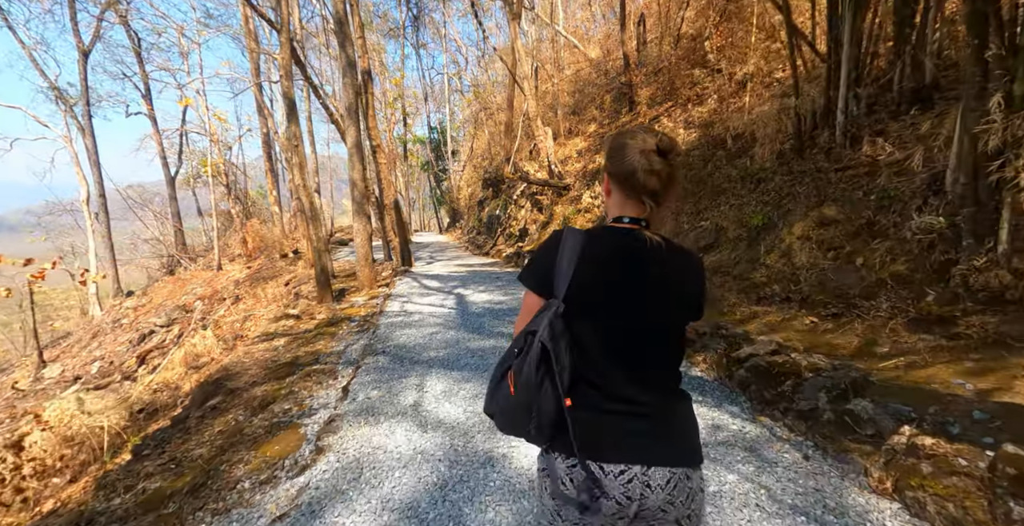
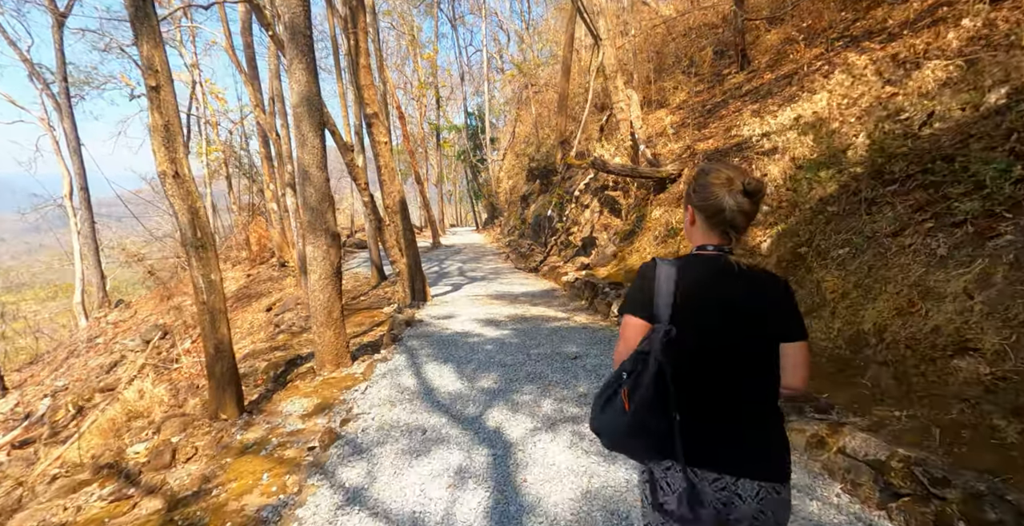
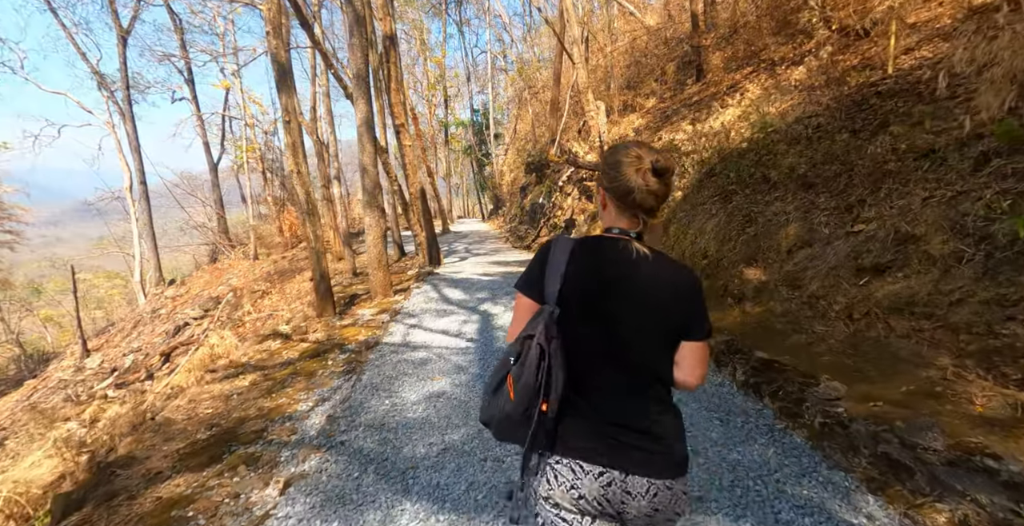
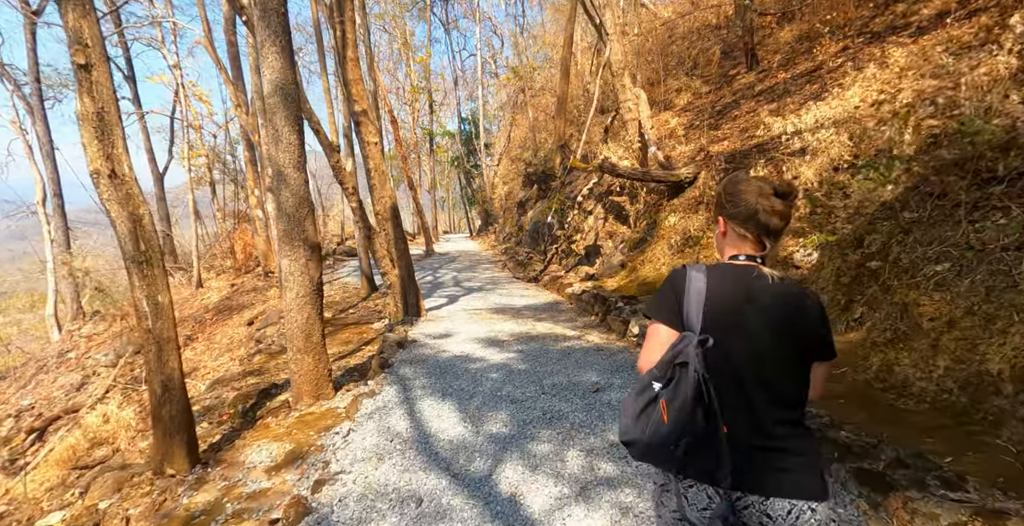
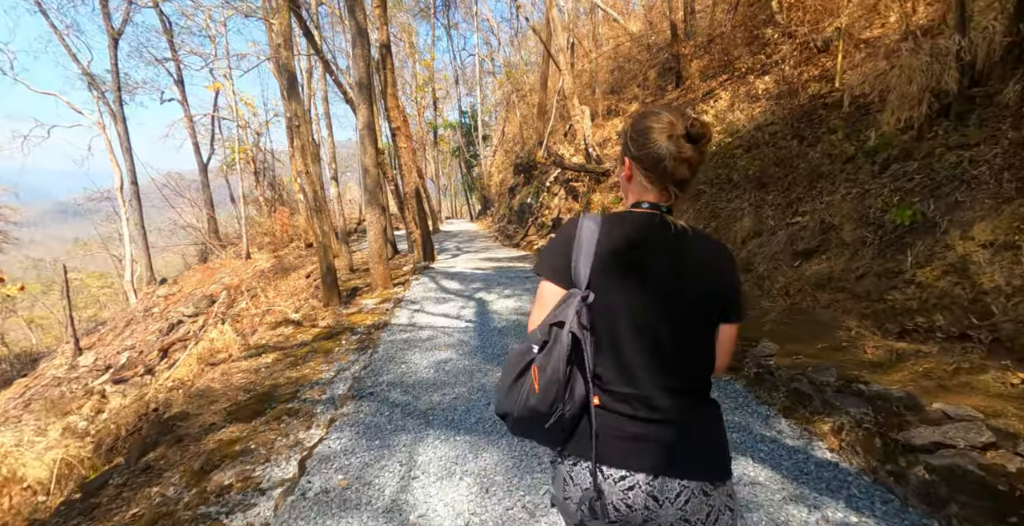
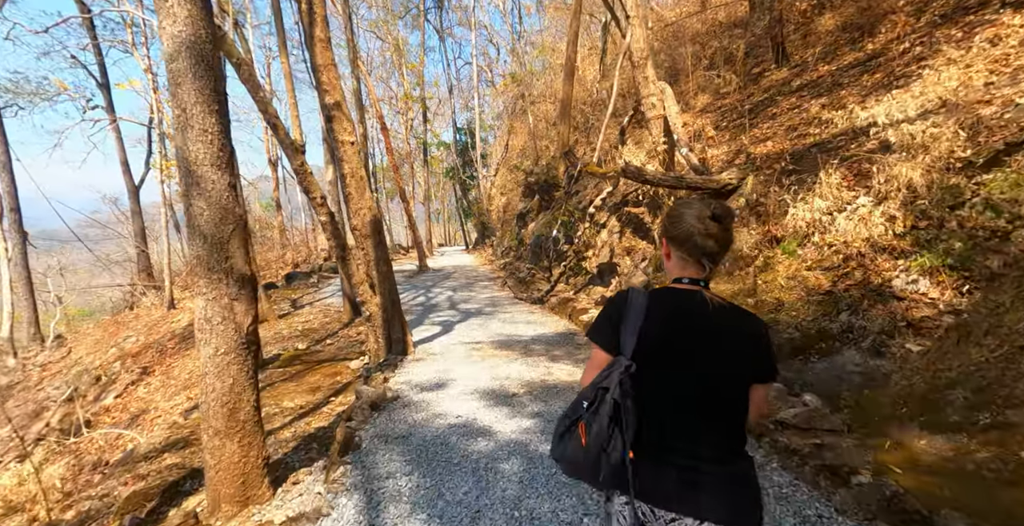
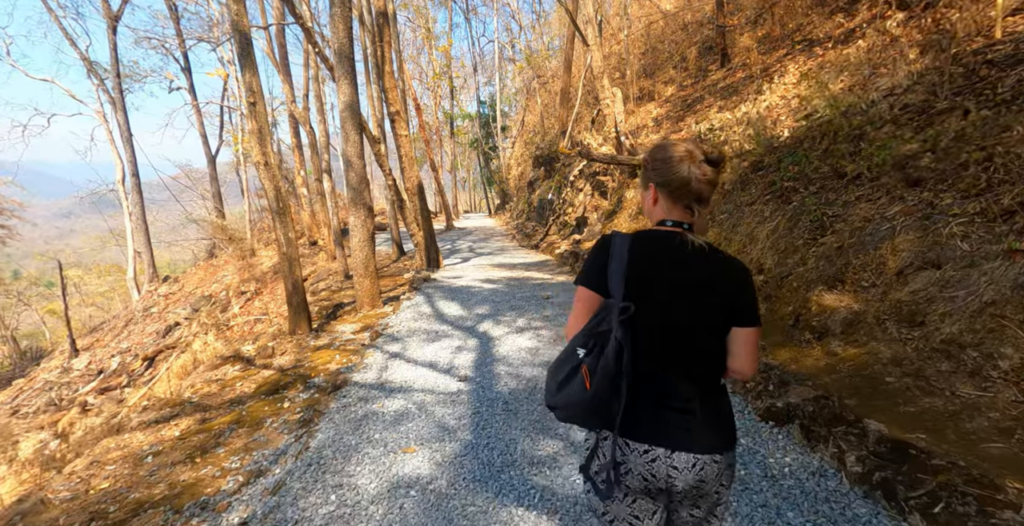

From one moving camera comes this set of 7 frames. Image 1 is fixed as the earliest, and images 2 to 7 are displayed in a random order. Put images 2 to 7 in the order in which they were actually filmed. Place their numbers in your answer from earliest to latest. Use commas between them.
5, 3, 7, 2, 4, 6
